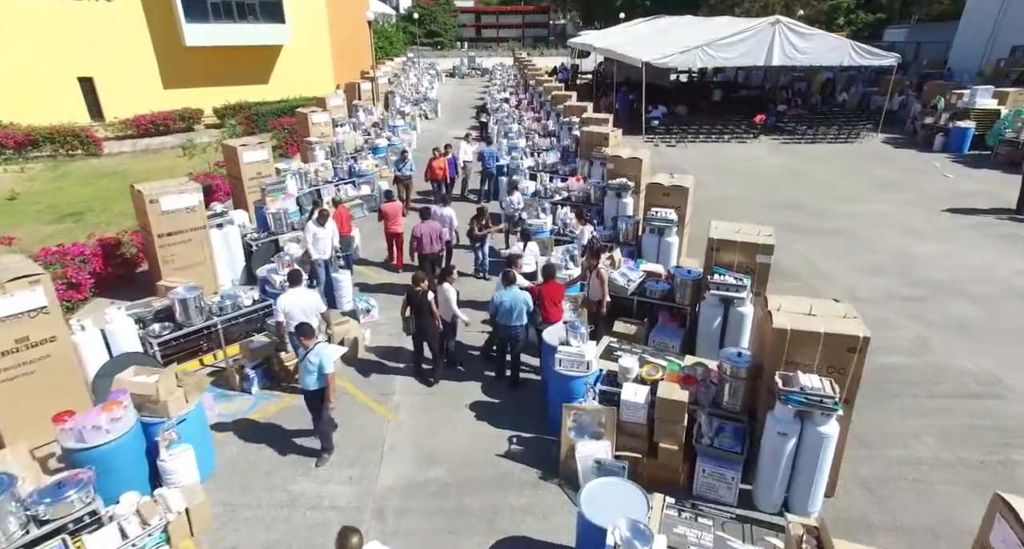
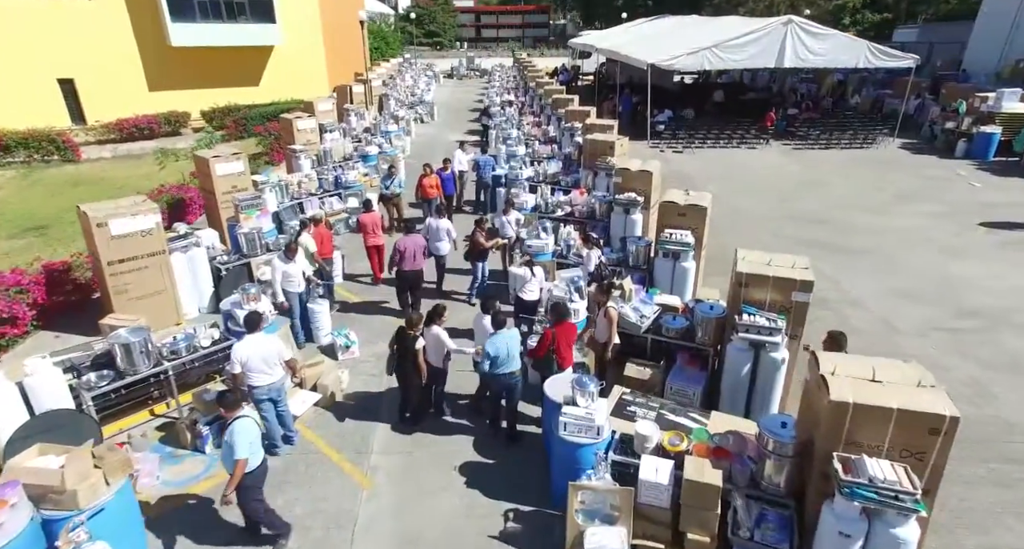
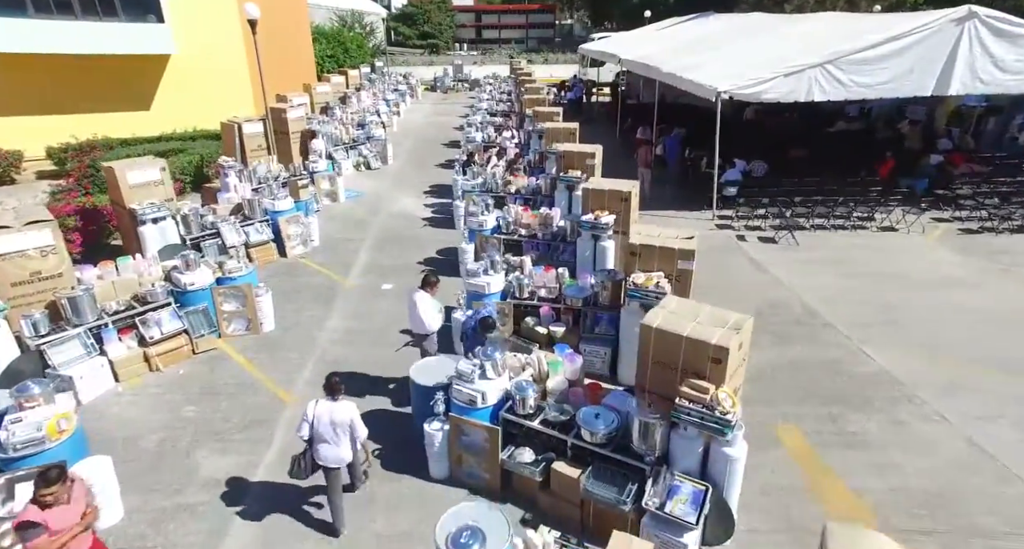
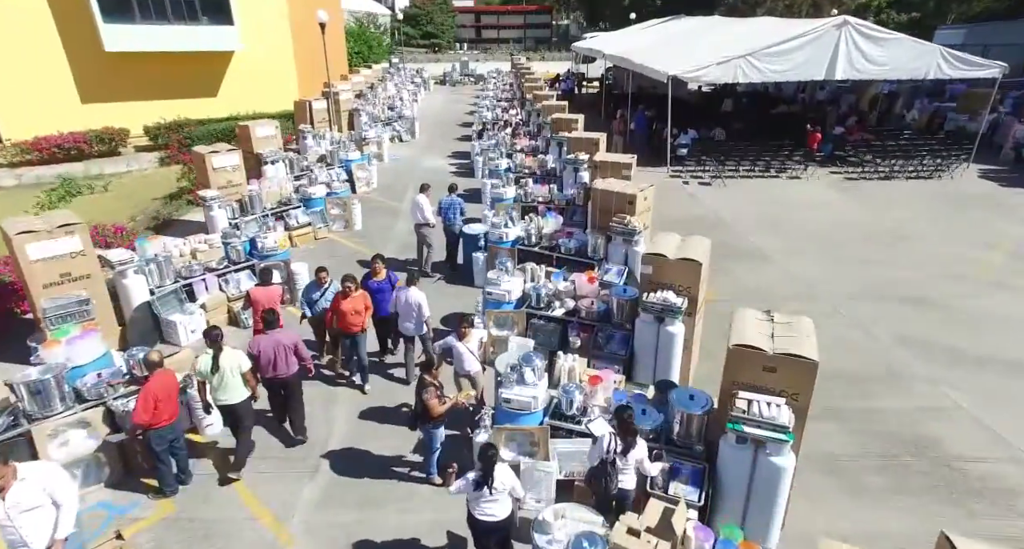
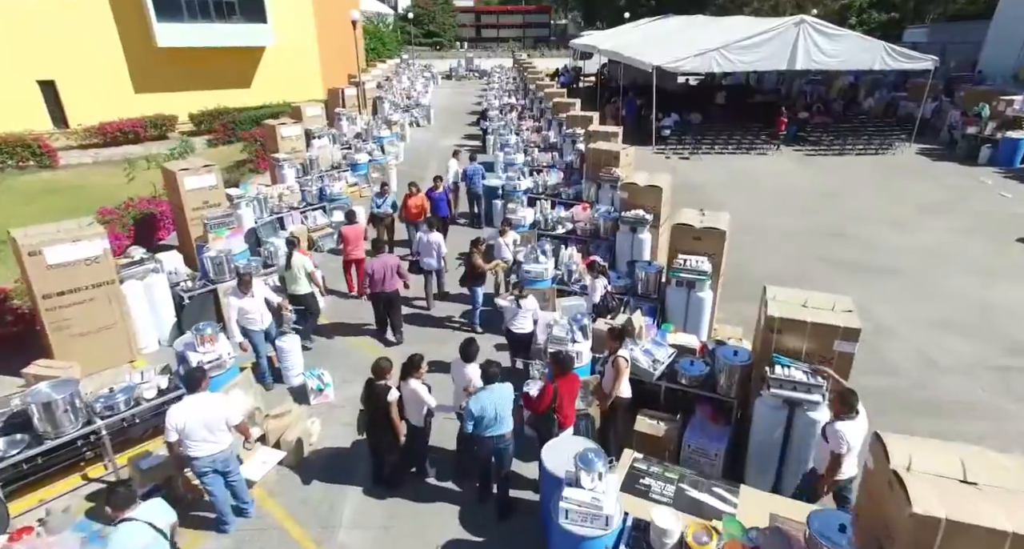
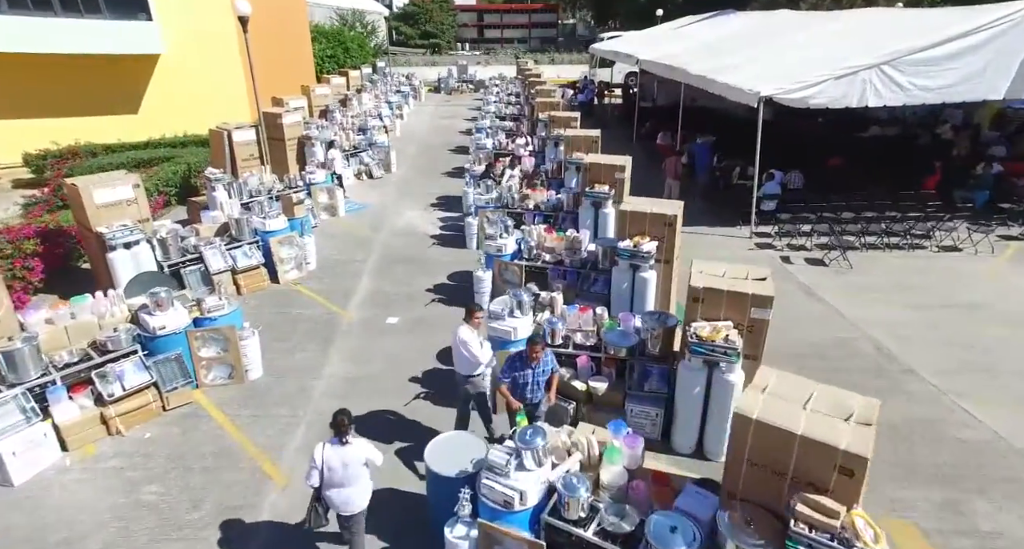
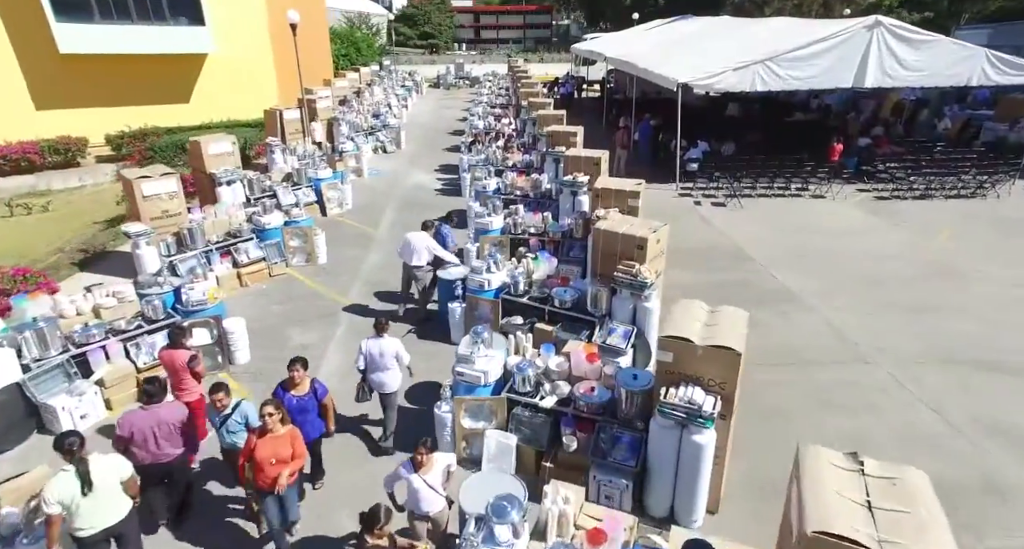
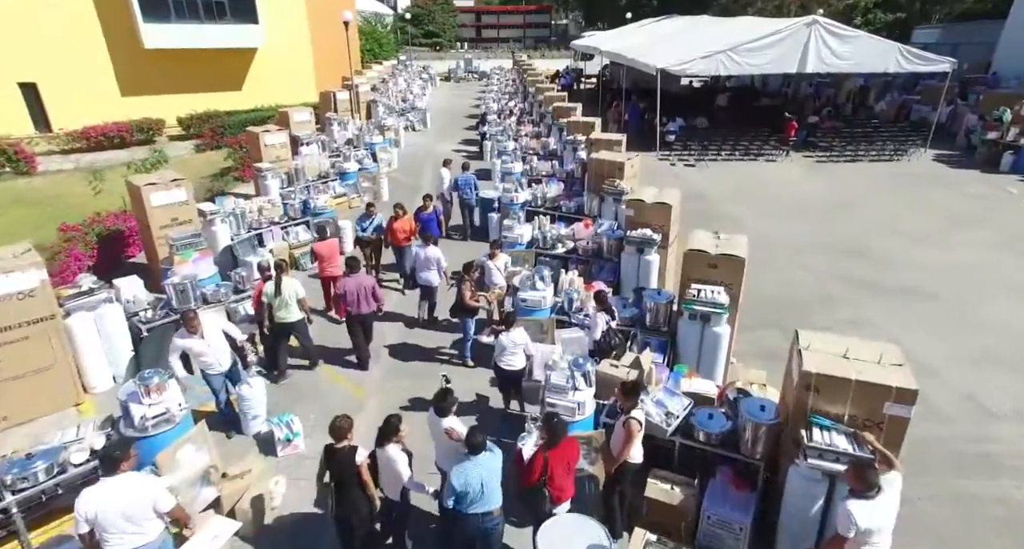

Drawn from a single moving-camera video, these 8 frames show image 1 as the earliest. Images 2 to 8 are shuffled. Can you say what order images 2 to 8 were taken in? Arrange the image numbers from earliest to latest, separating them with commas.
2, 5, 8, 4, 7, 3, 6
